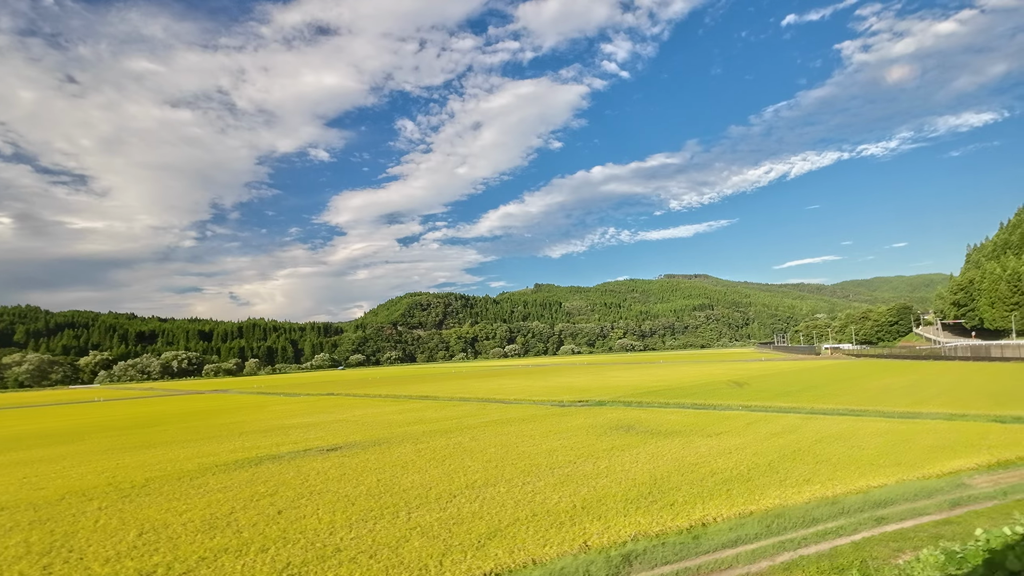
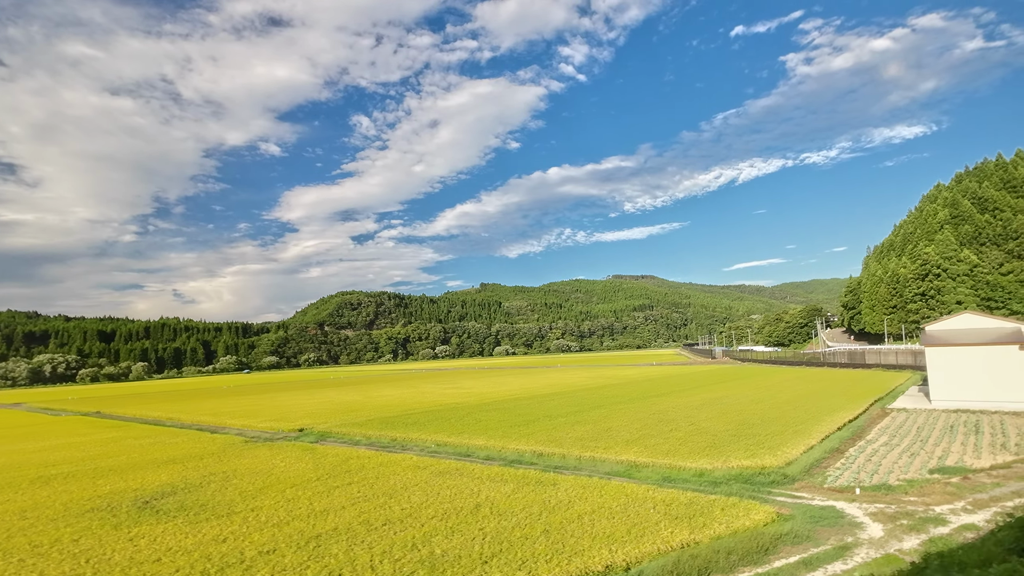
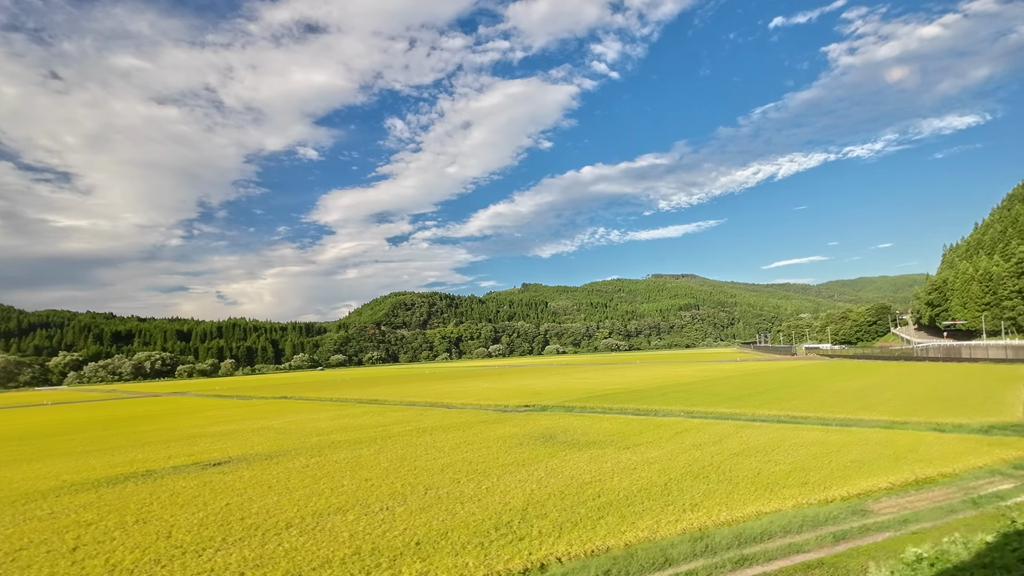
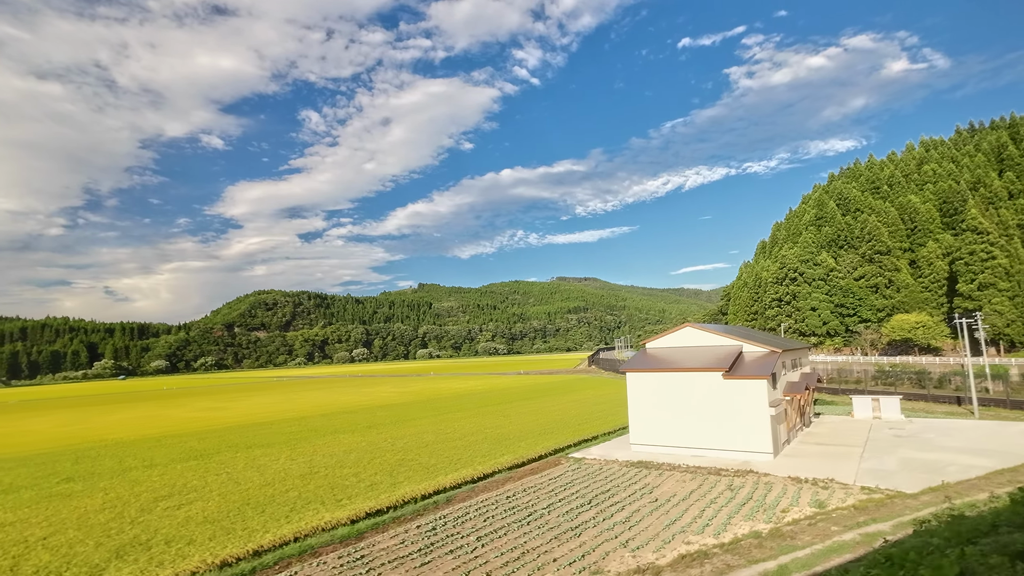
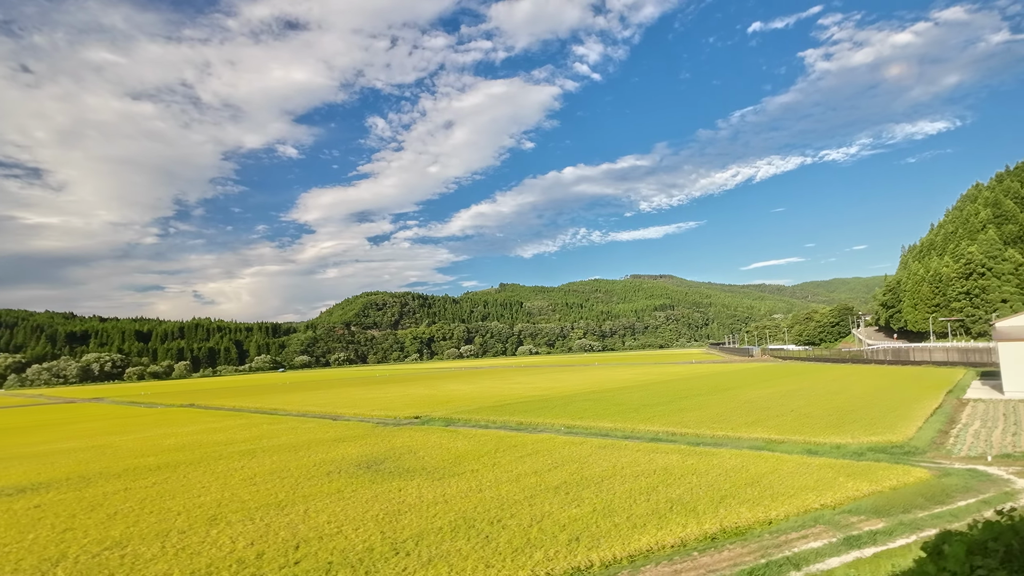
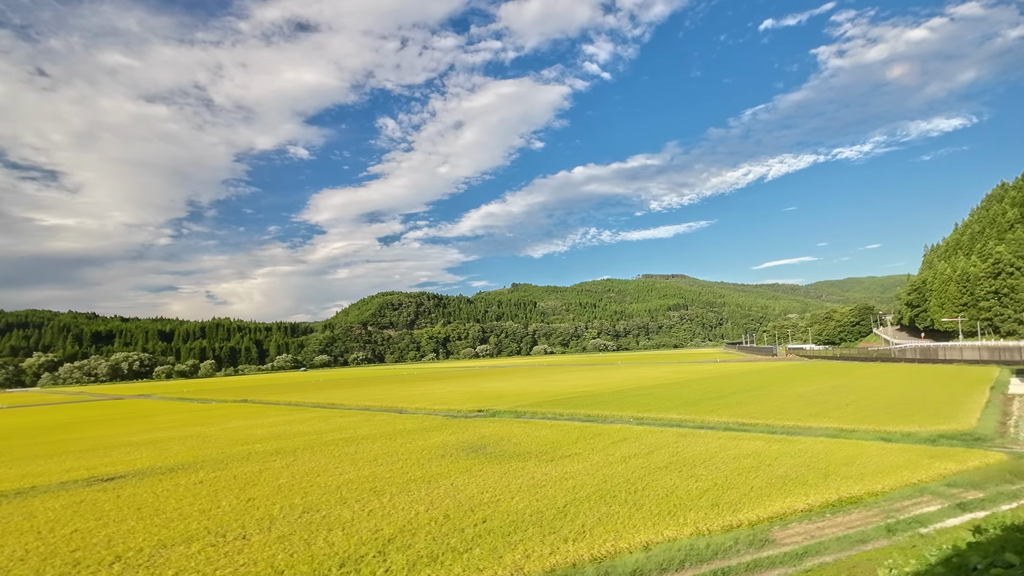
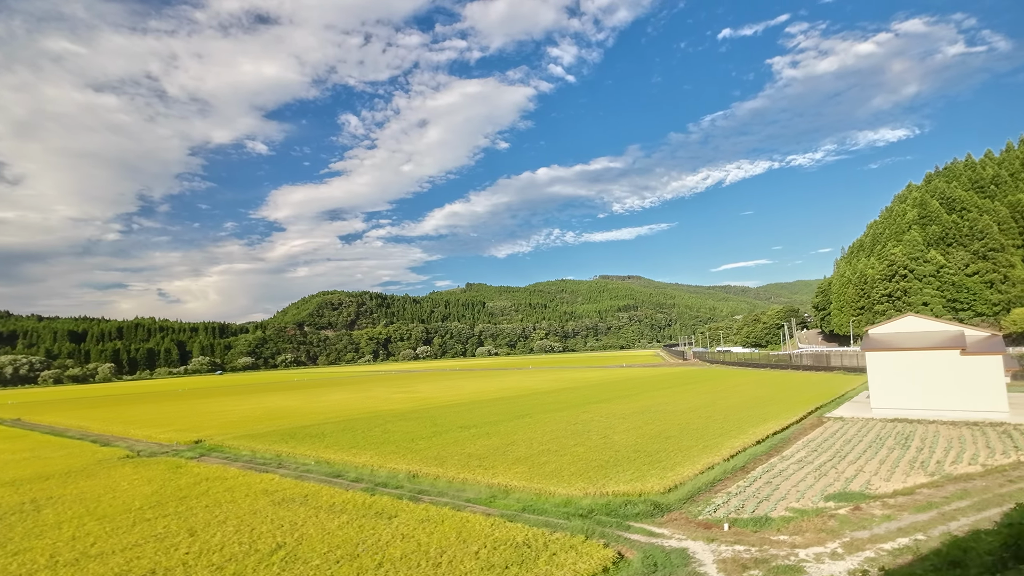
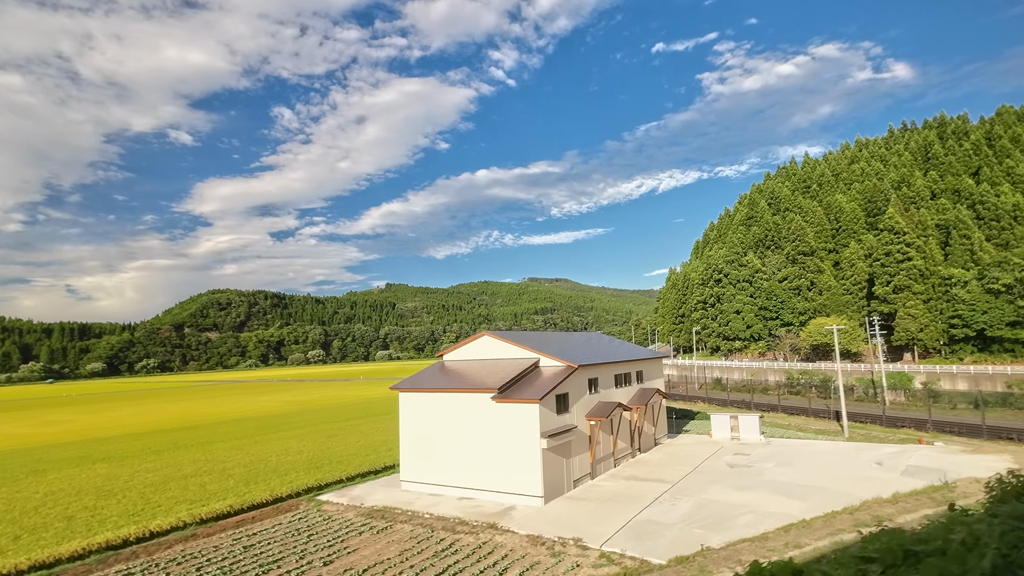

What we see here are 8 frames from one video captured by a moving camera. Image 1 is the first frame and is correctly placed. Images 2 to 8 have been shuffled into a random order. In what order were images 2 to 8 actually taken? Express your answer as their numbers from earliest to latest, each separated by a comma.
3, 6, 5, 2, 7, 4, 8
